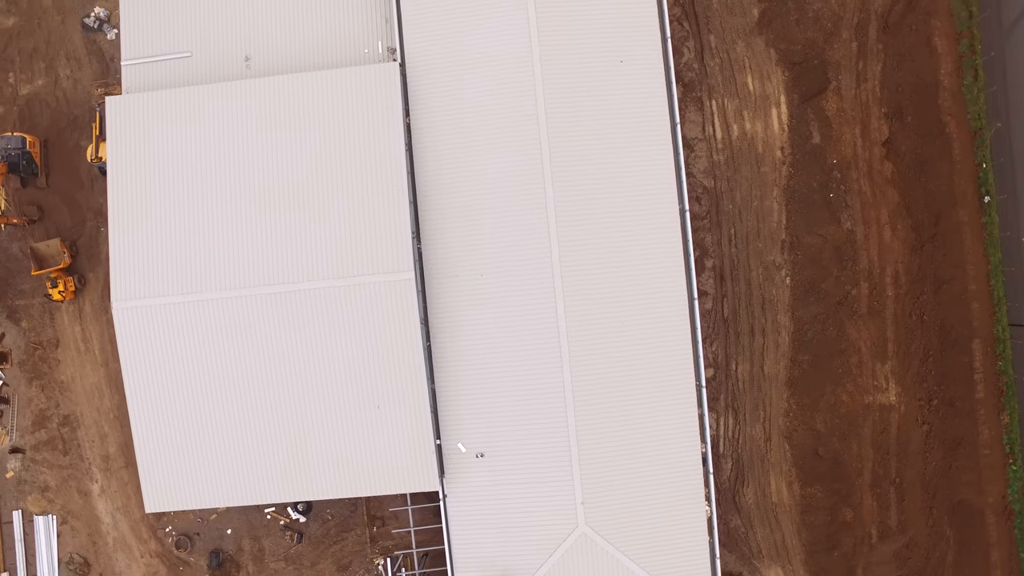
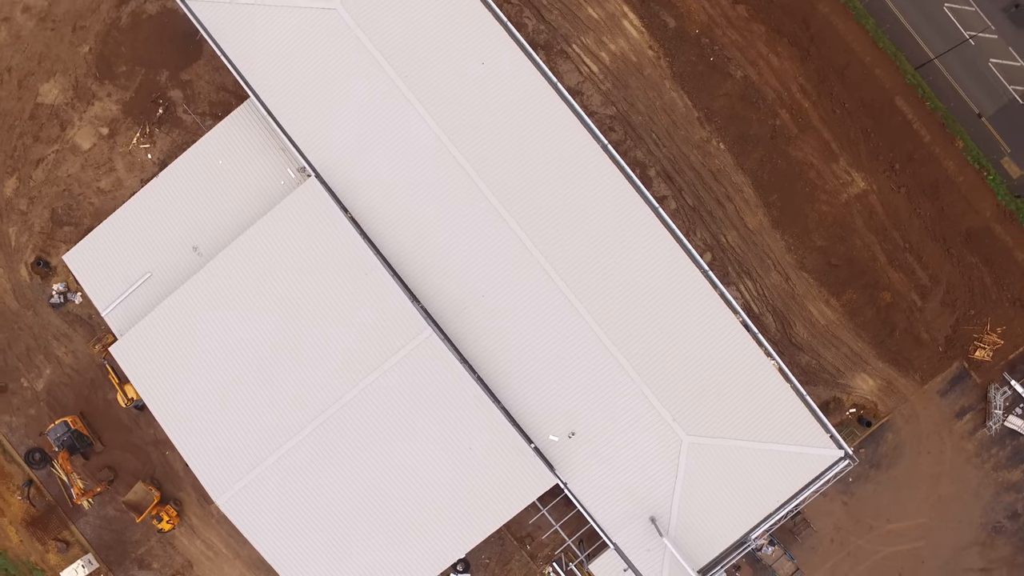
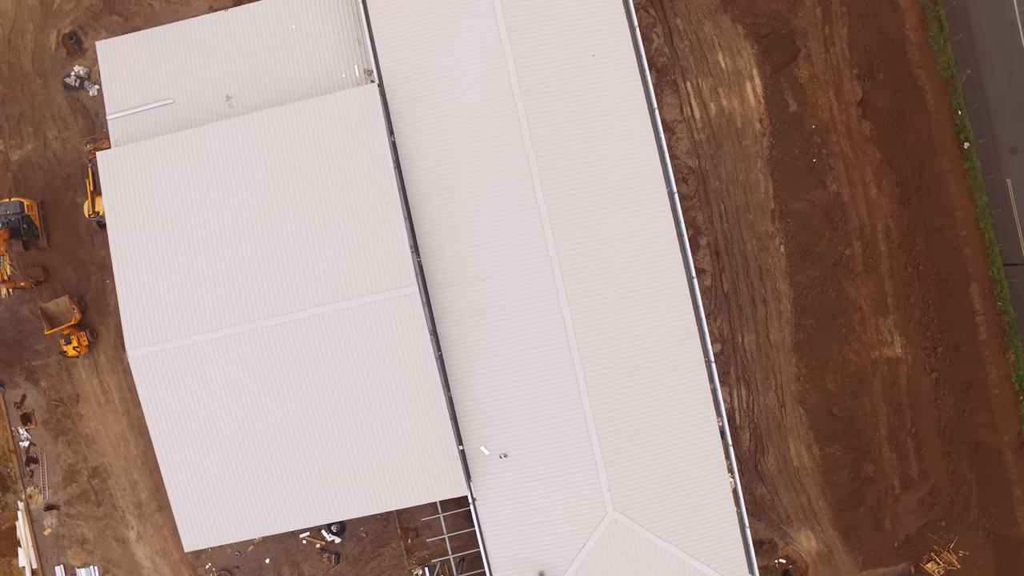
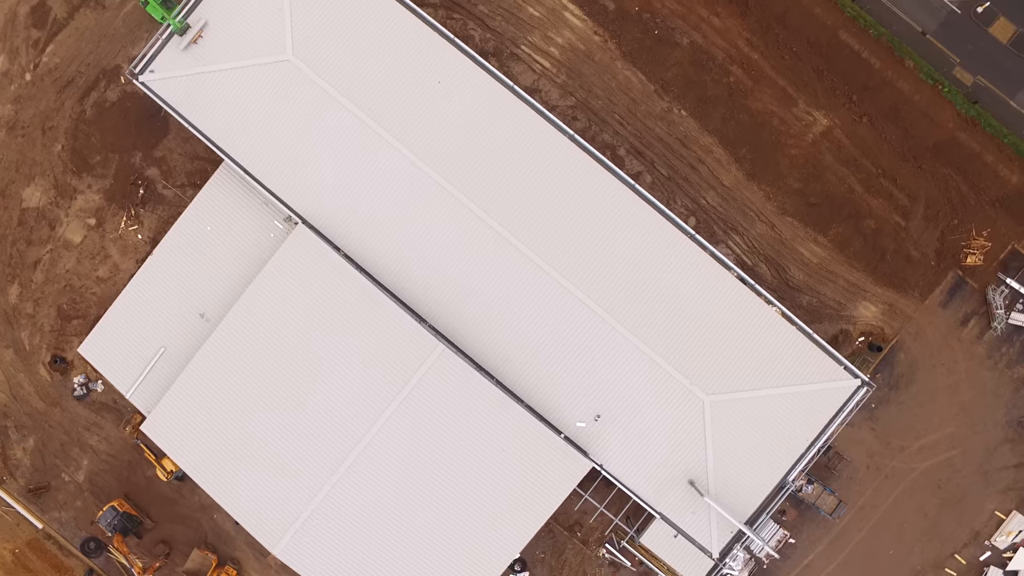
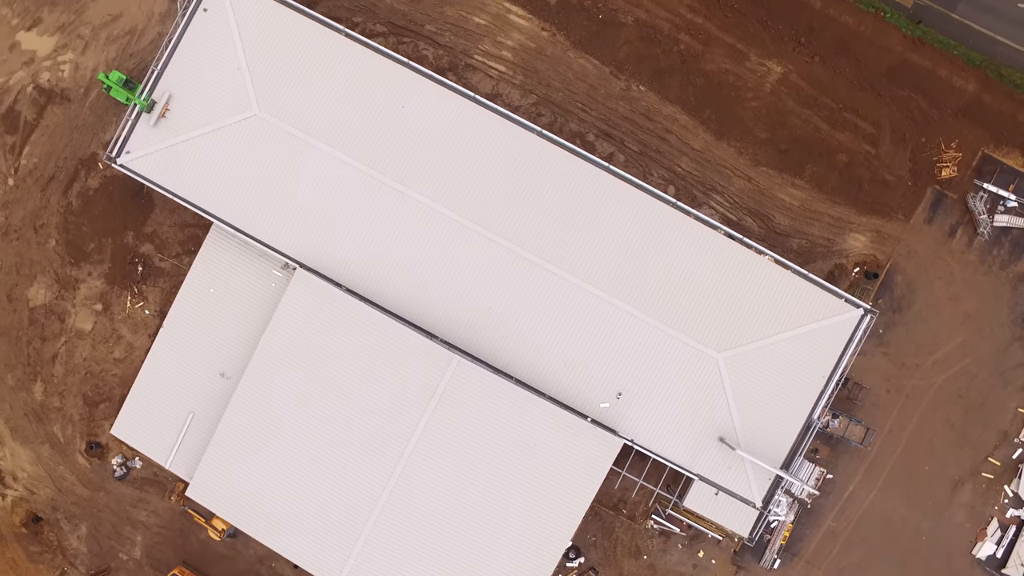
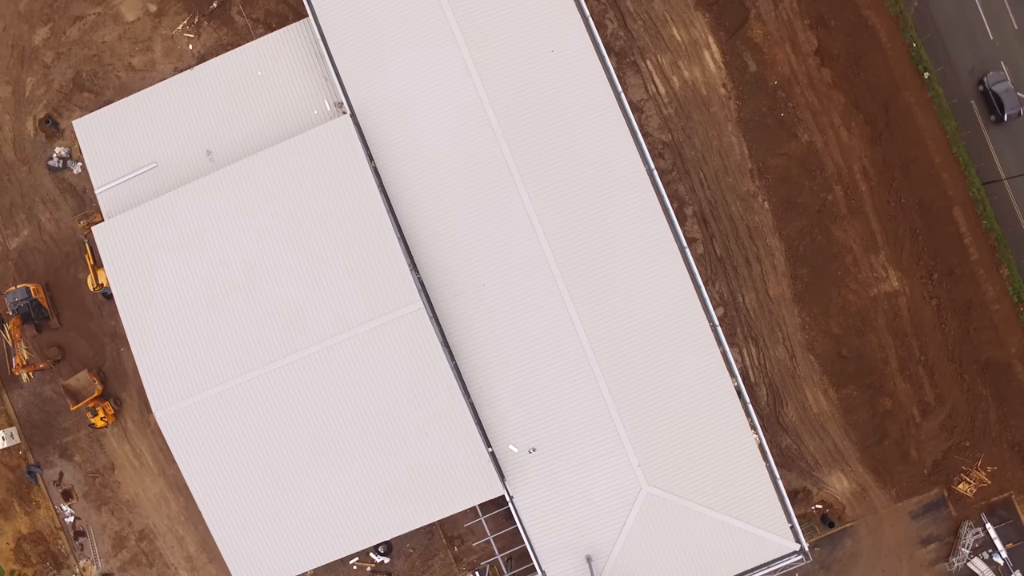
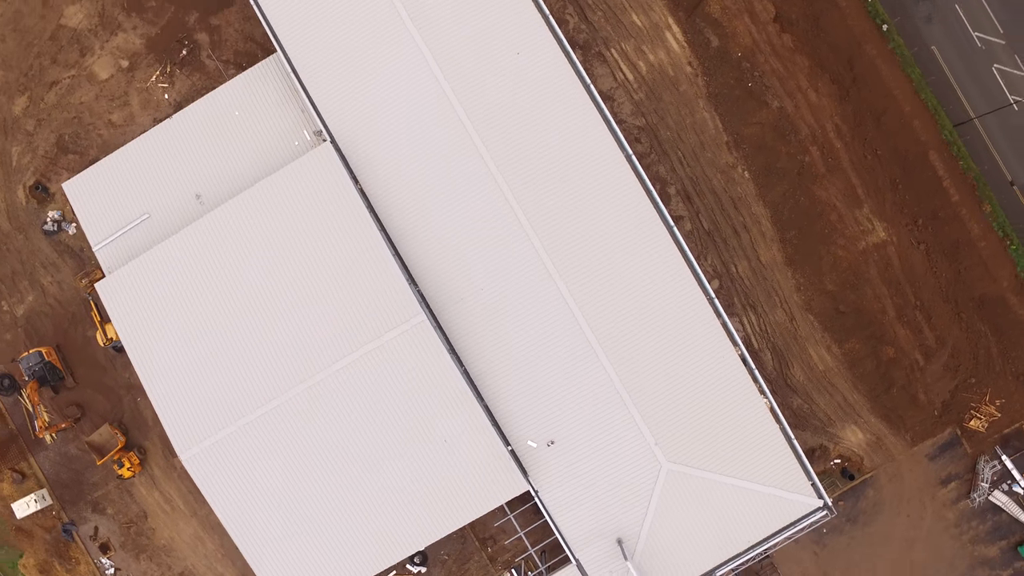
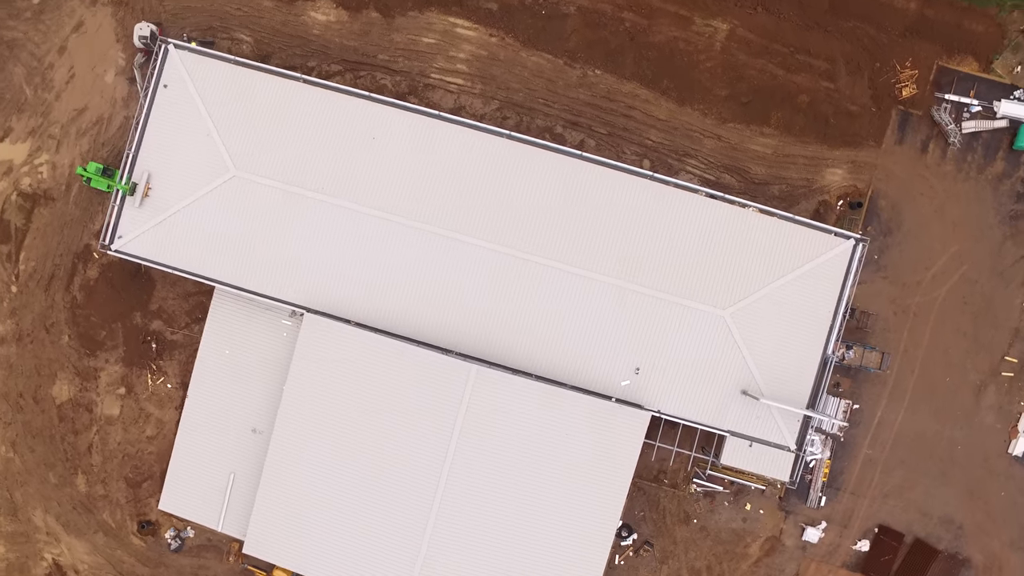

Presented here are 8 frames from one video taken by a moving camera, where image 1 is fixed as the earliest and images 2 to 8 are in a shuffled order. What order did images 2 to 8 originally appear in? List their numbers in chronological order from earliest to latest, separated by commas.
3, 6, 7, 2, 4, 5, 8
